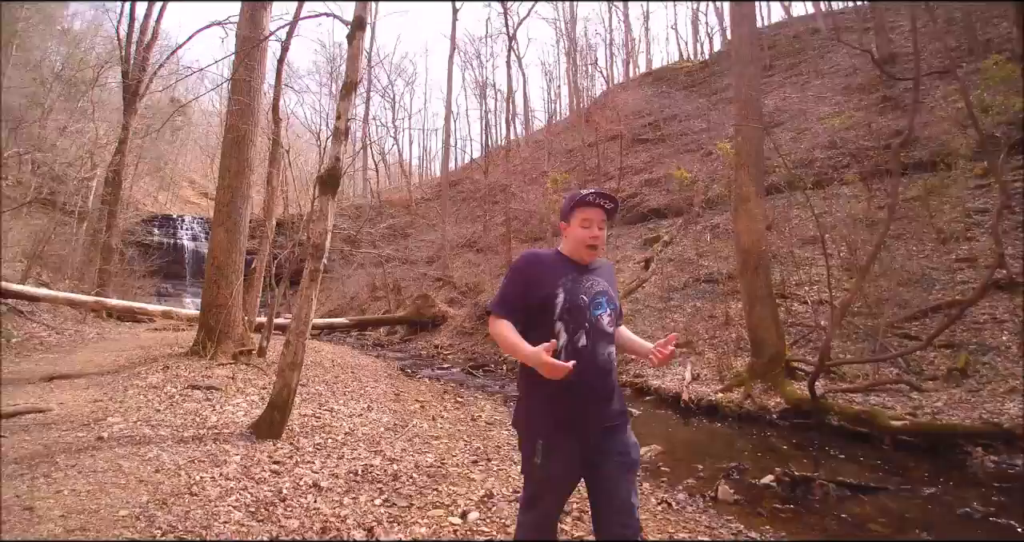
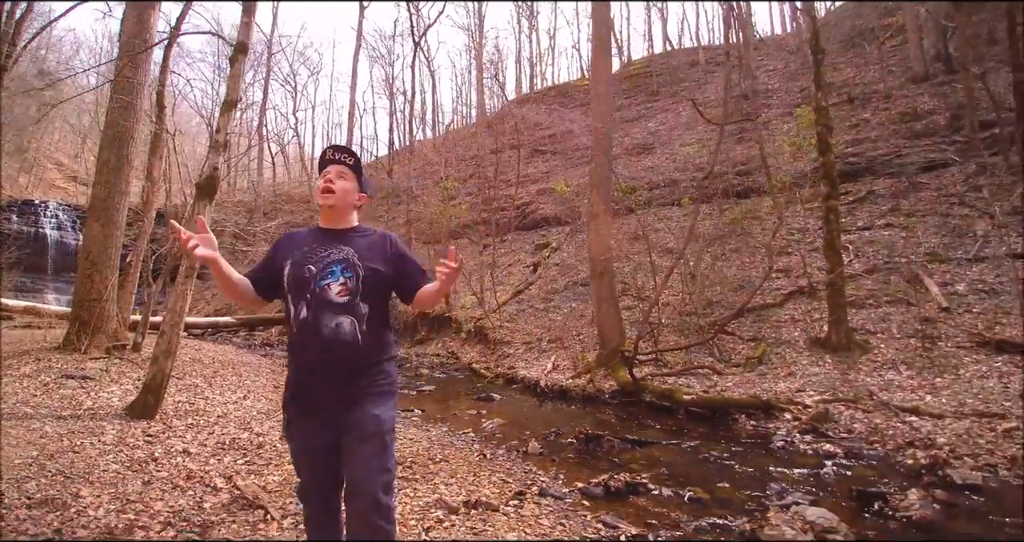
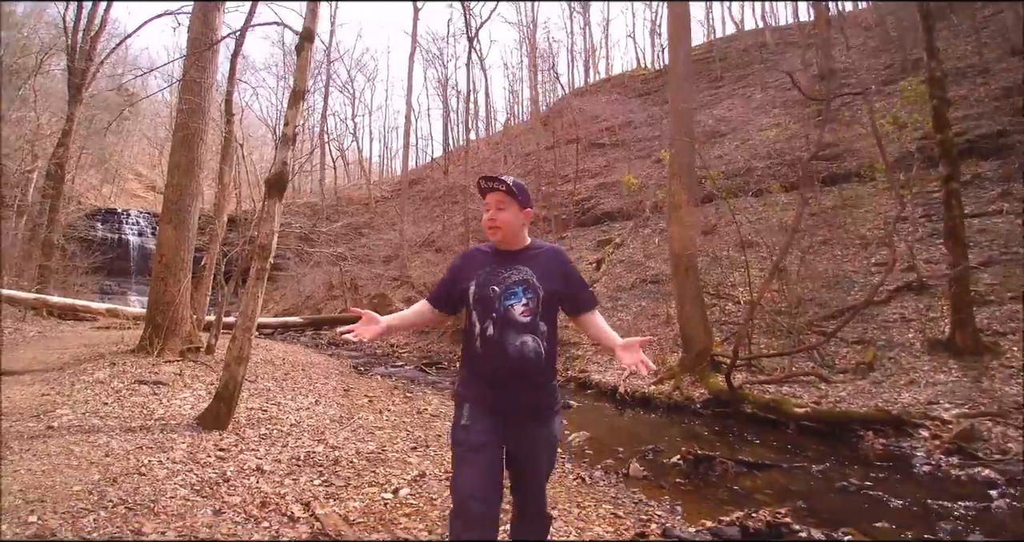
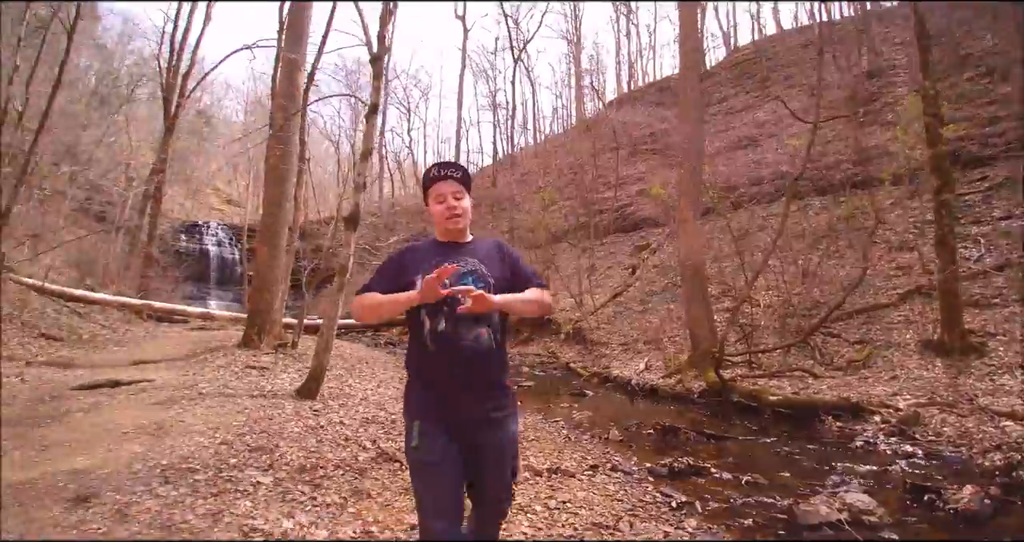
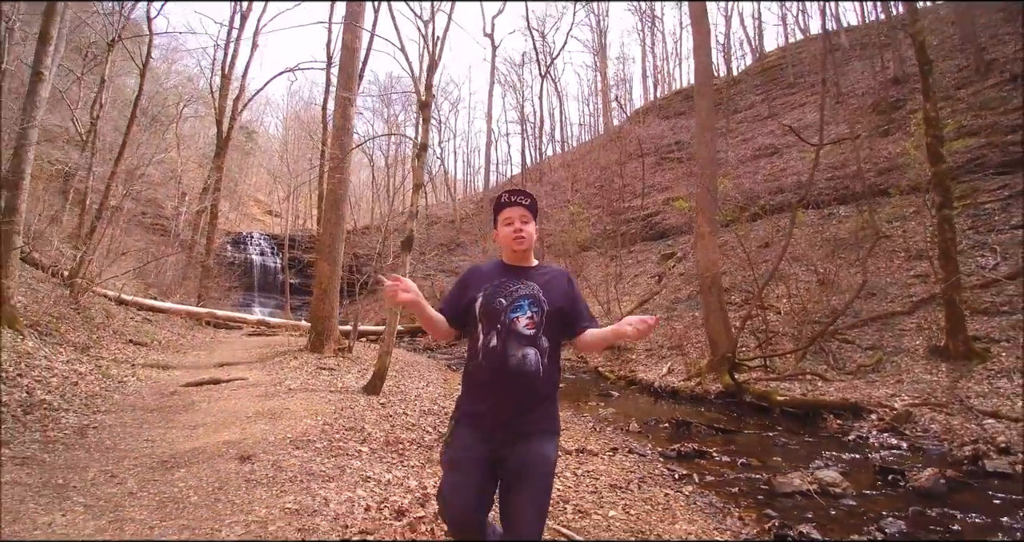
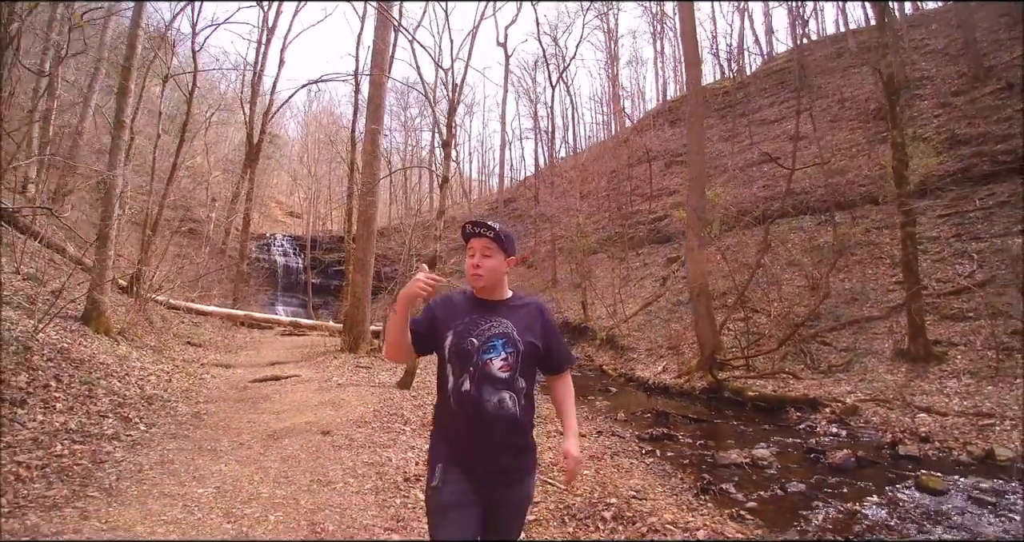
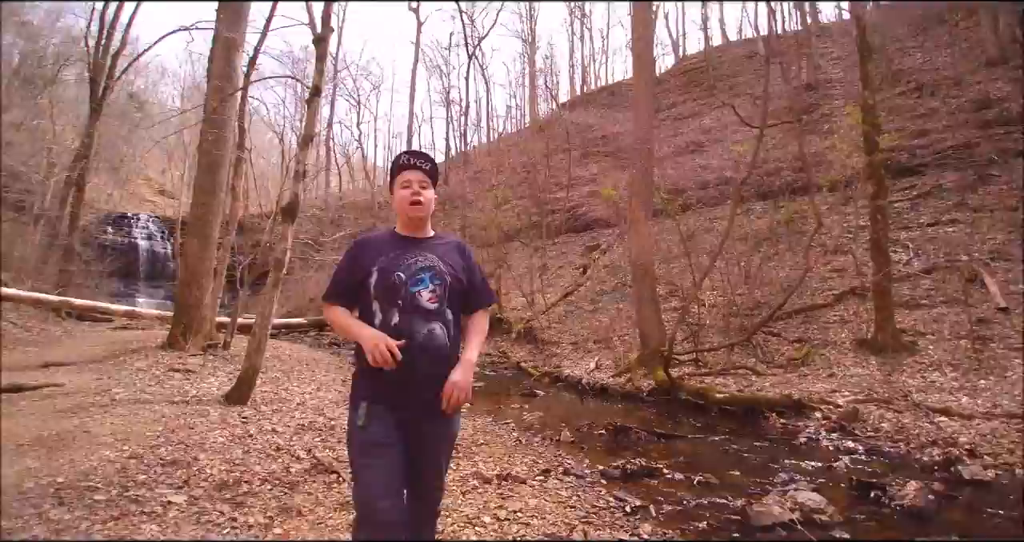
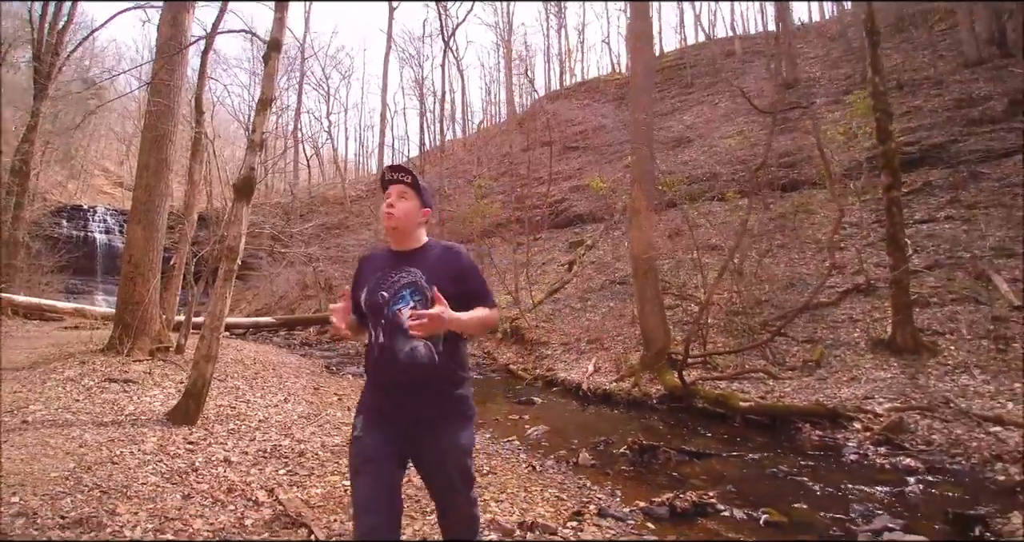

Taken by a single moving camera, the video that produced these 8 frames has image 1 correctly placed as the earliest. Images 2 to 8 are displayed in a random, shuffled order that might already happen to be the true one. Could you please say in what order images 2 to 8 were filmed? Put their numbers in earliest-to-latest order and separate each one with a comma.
3, 8, 2, 7, 4, 5, 6
